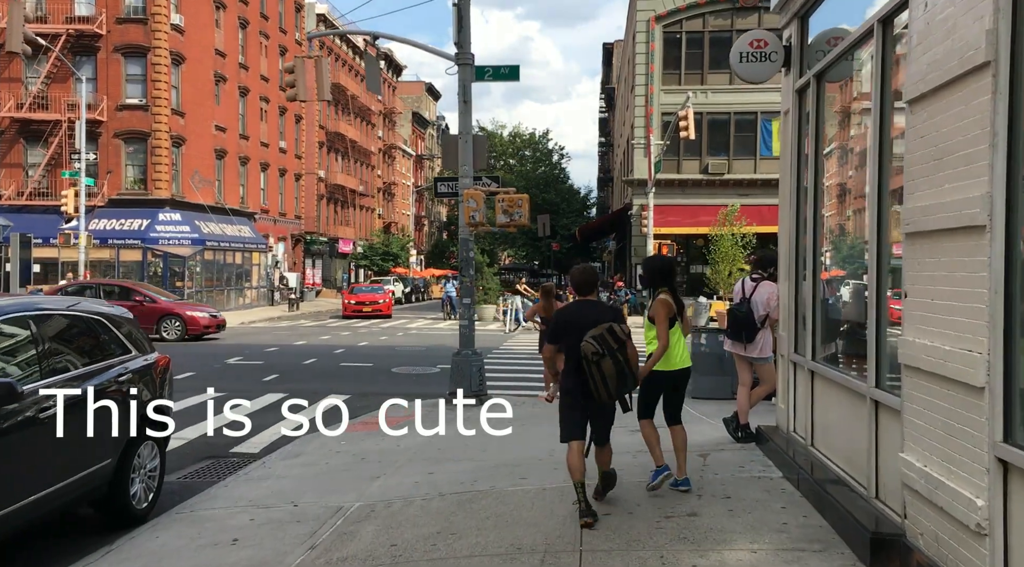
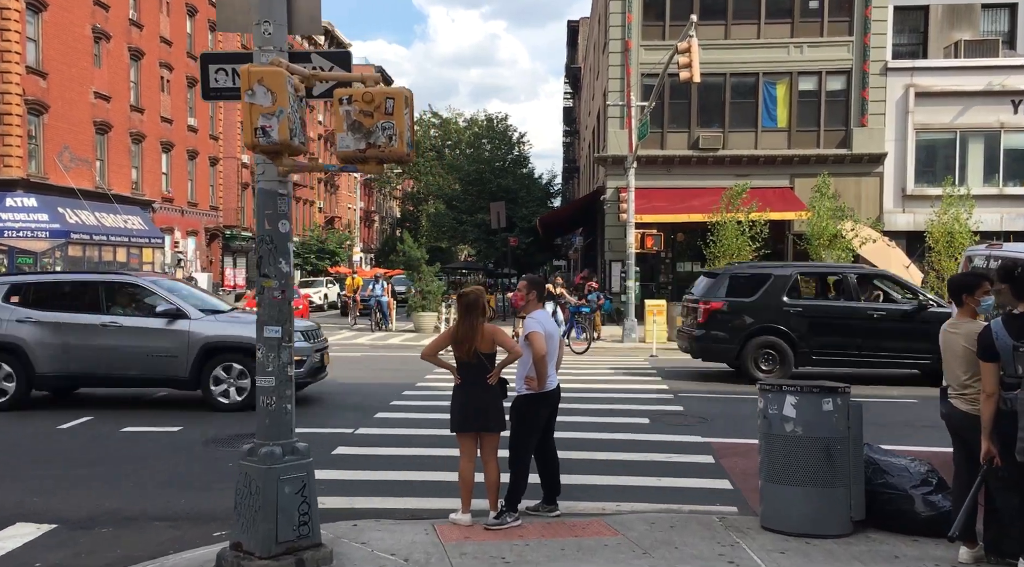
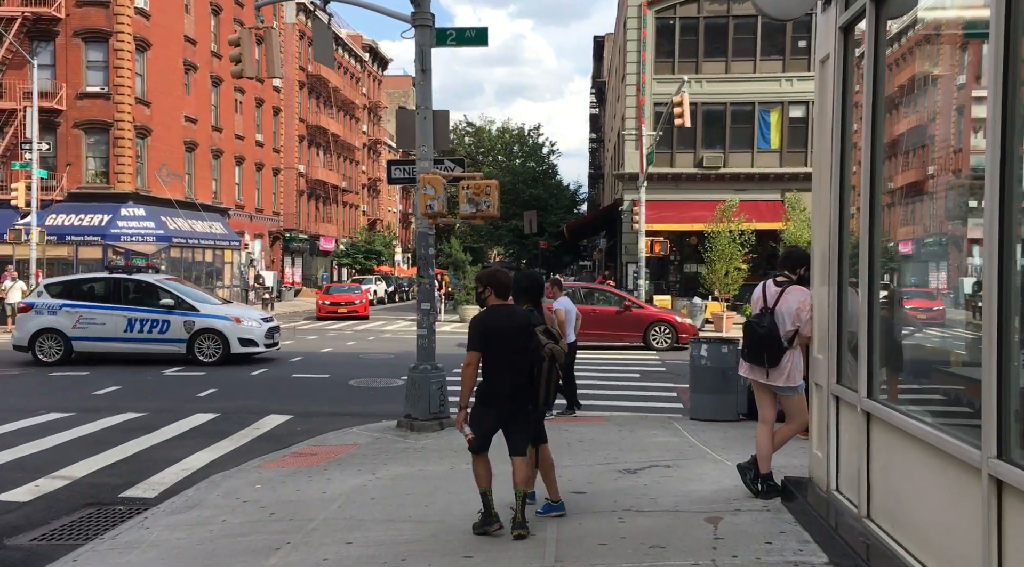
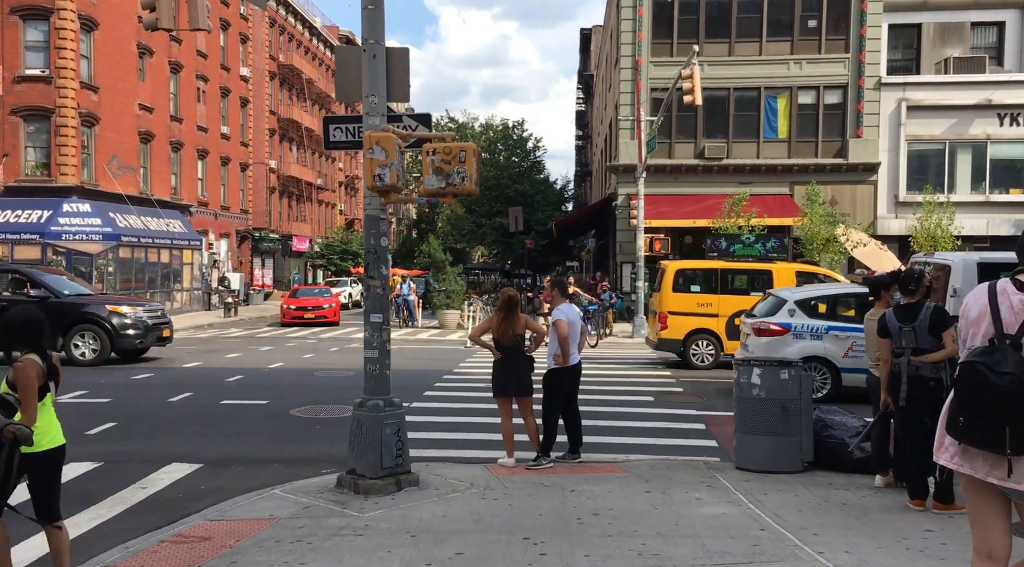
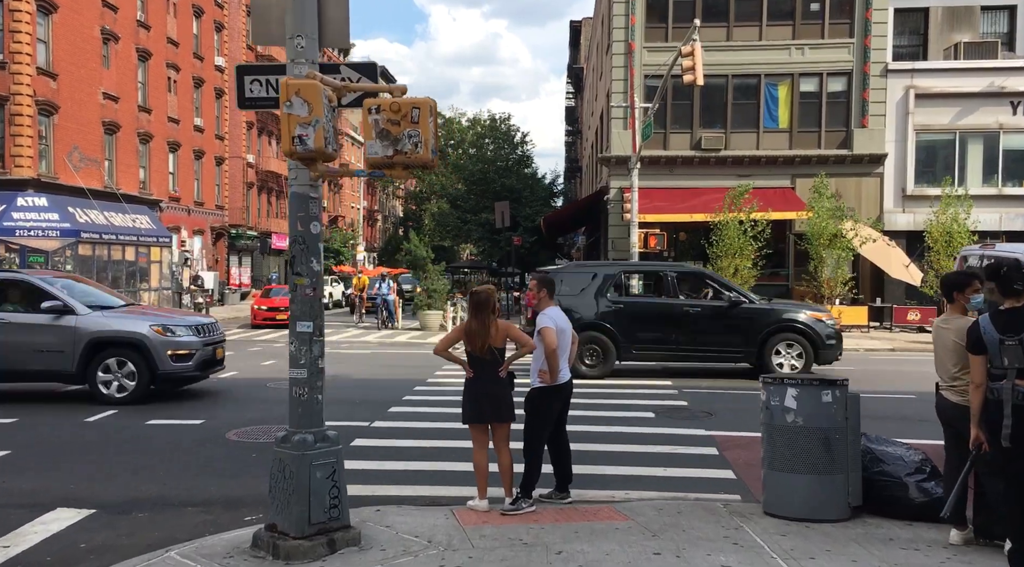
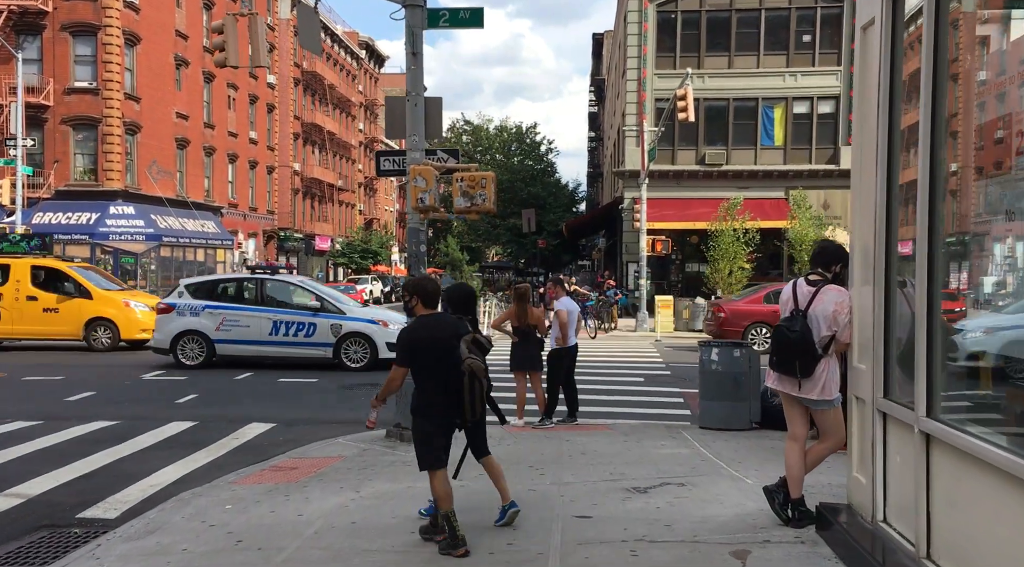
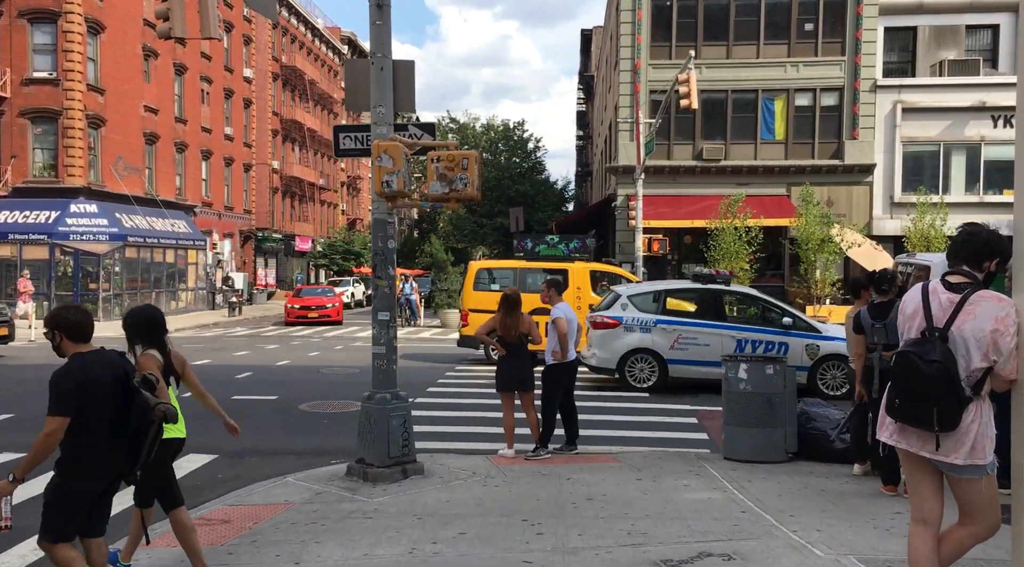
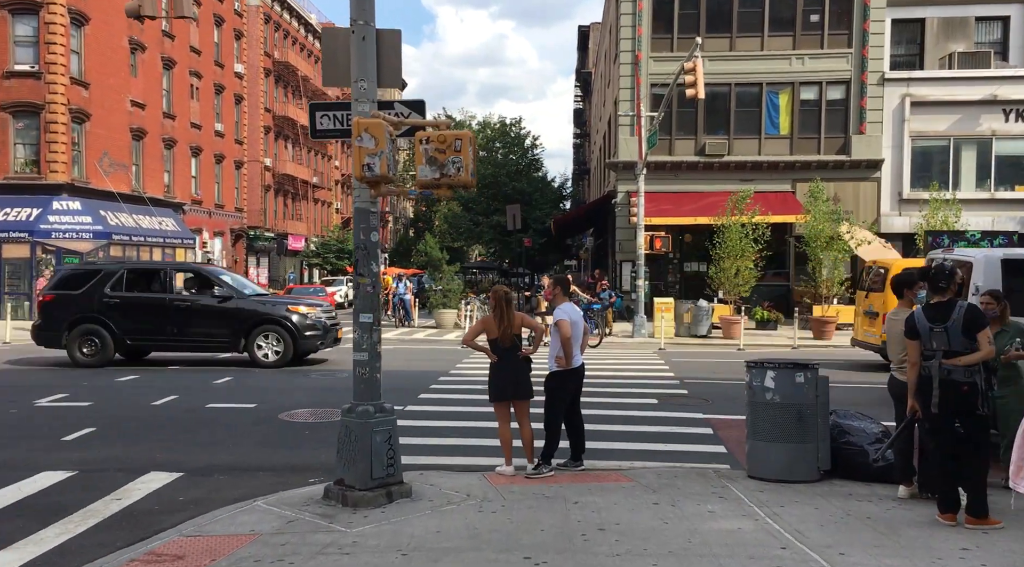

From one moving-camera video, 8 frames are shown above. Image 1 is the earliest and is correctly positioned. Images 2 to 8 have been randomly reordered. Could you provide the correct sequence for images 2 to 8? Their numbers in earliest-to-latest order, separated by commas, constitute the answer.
3, 6, 7, 4, 8, 5, 2
